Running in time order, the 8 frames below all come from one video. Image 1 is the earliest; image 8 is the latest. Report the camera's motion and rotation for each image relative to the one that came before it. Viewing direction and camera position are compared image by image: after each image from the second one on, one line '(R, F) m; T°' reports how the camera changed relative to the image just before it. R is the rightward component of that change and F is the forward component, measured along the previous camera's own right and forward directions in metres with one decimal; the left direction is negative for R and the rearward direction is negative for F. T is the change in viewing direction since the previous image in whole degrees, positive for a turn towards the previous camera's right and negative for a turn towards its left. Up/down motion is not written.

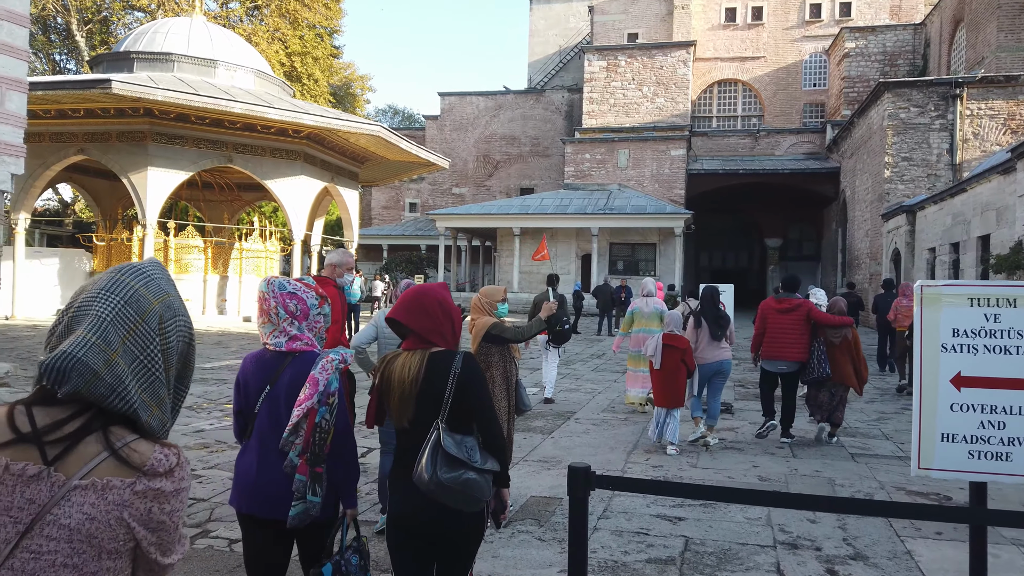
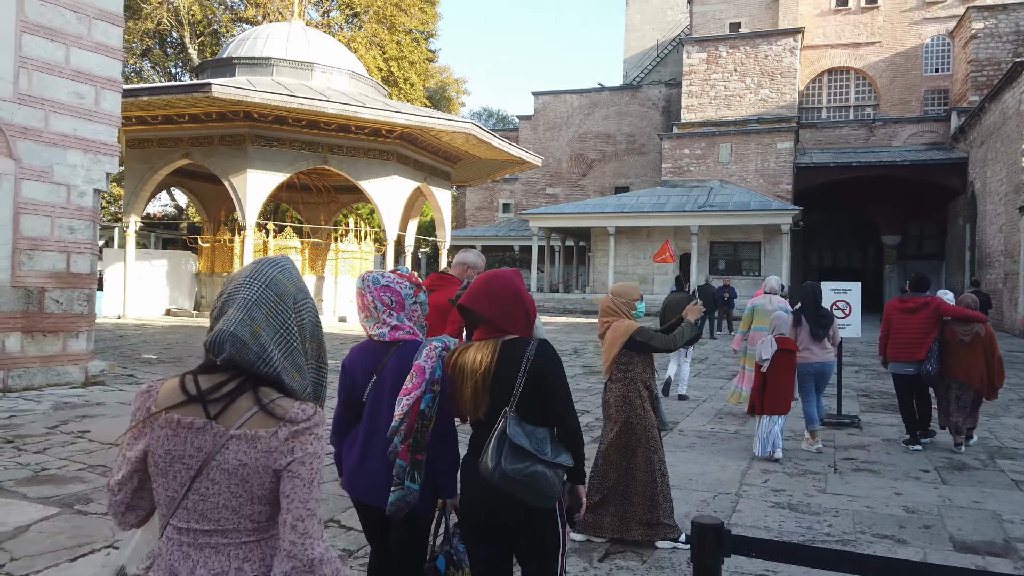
(0.0, +0.6) m; -7°
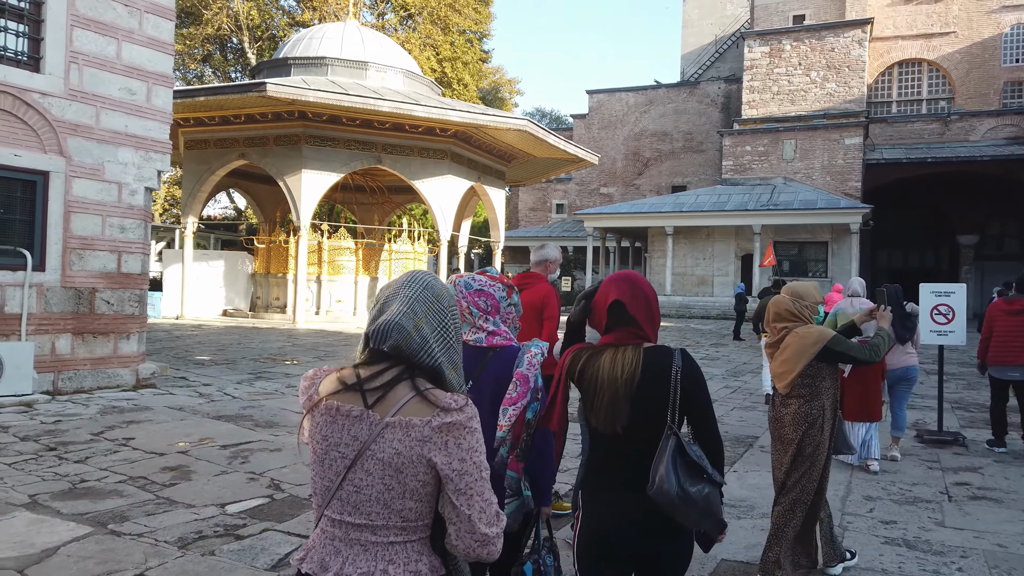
(-0.1, +0.5) m; -4°
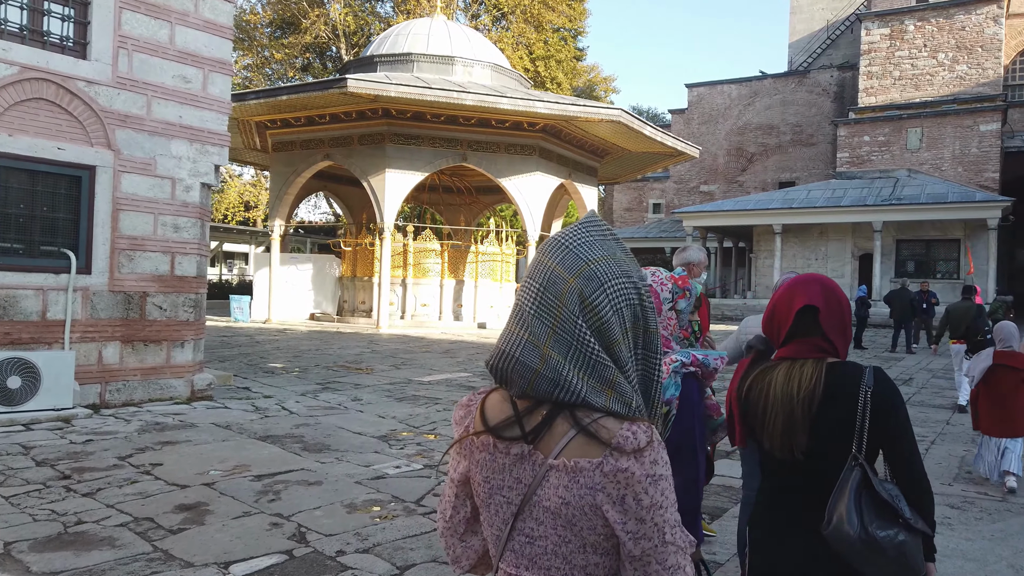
(+0.1, +1.0) m; -7°
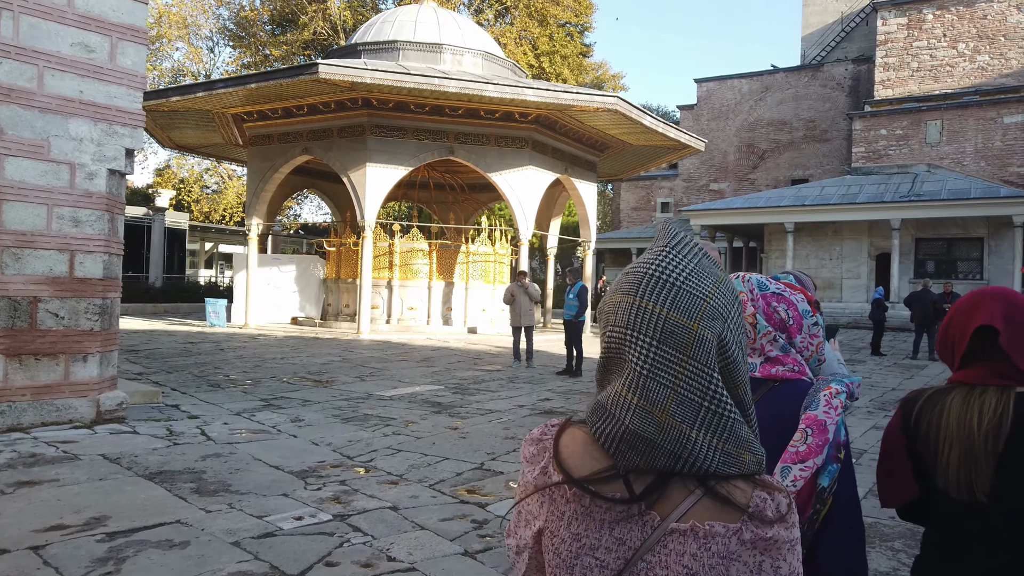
(+0.4, +1.1) m; -1°
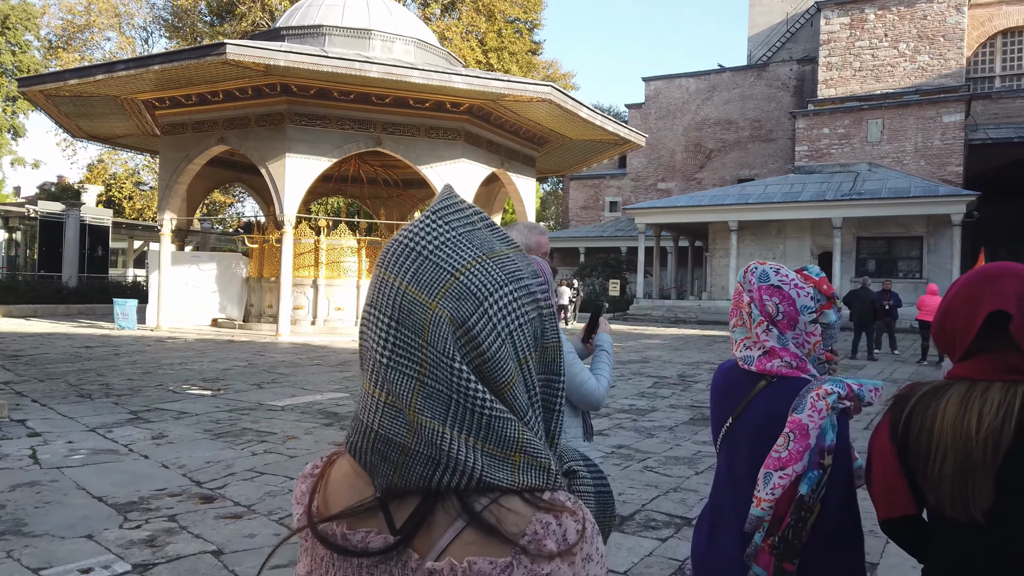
(+0.5, +0.7) m; +3°
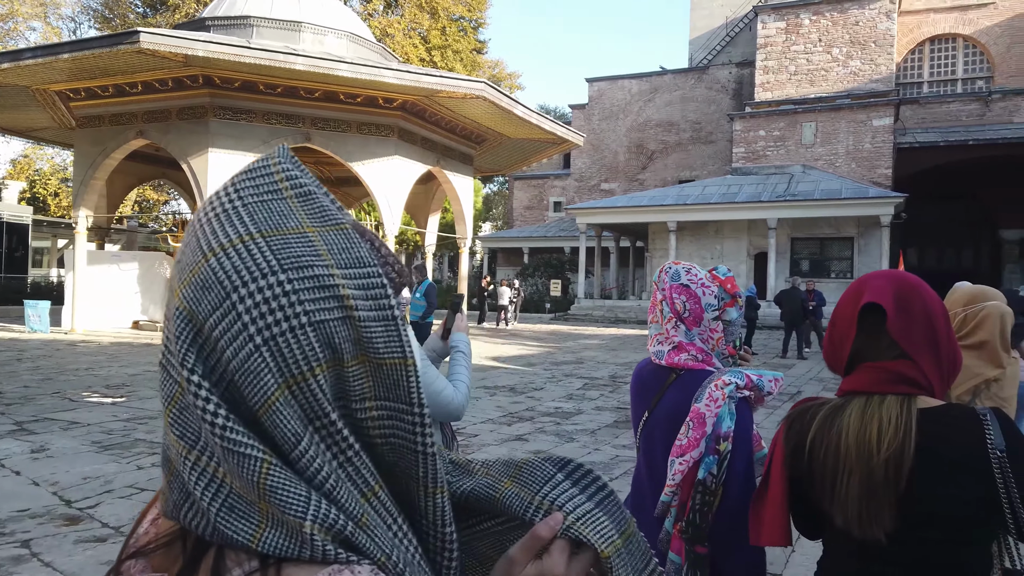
(+0.3, +0.2) m; +4°
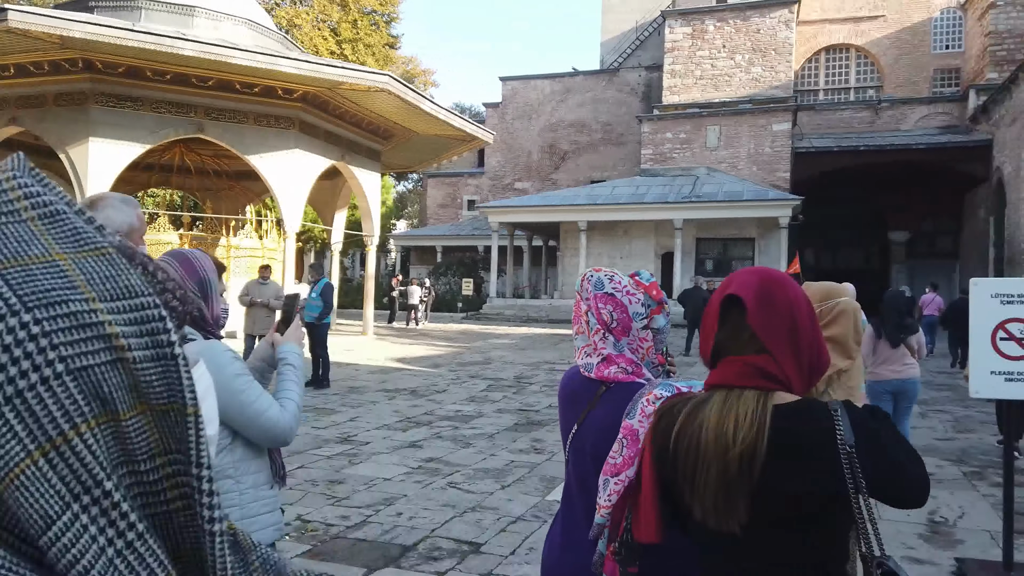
(+0.2, +0.2) m; +6°
